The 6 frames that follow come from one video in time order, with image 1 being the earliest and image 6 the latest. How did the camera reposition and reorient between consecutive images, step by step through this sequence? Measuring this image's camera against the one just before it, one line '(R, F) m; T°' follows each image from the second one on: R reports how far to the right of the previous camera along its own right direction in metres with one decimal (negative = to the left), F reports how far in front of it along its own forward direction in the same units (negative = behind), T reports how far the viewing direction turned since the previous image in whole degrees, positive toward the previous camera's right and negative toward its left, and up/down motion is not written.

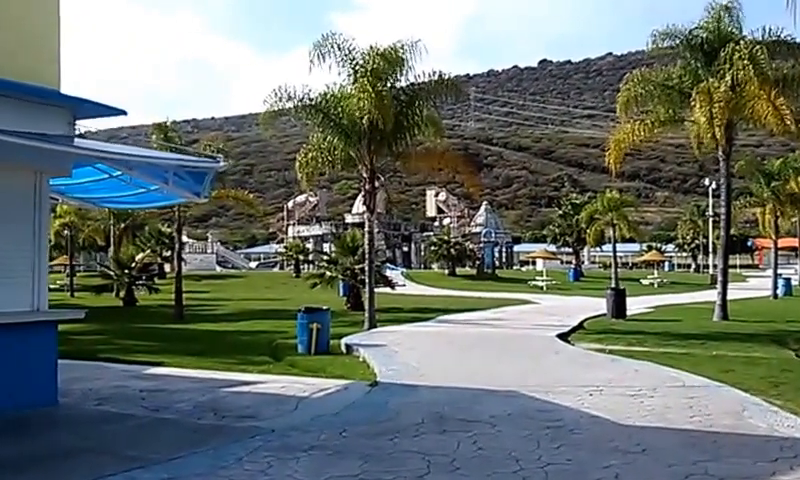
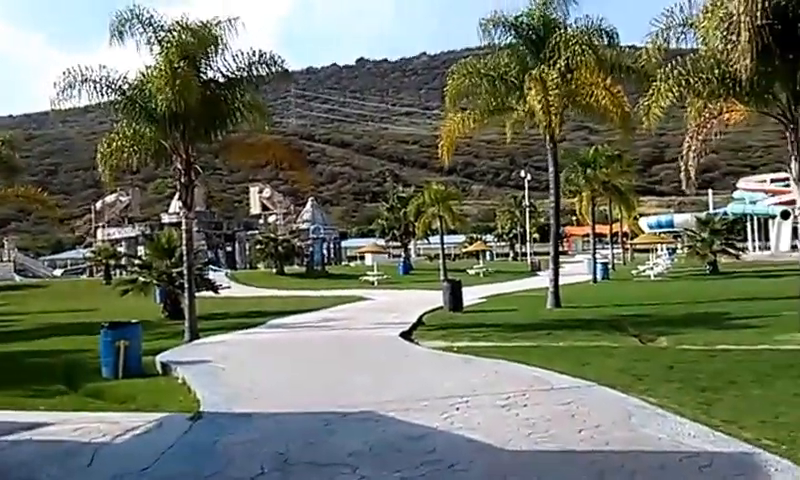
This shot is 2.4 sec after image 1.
(0.0, +1.8) m; +12°
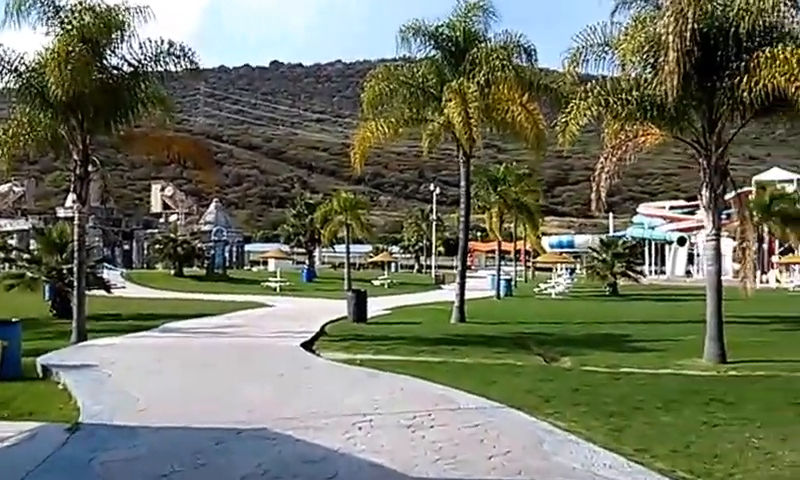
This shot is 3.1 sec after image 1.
(0.0, +0.6) m; +6°
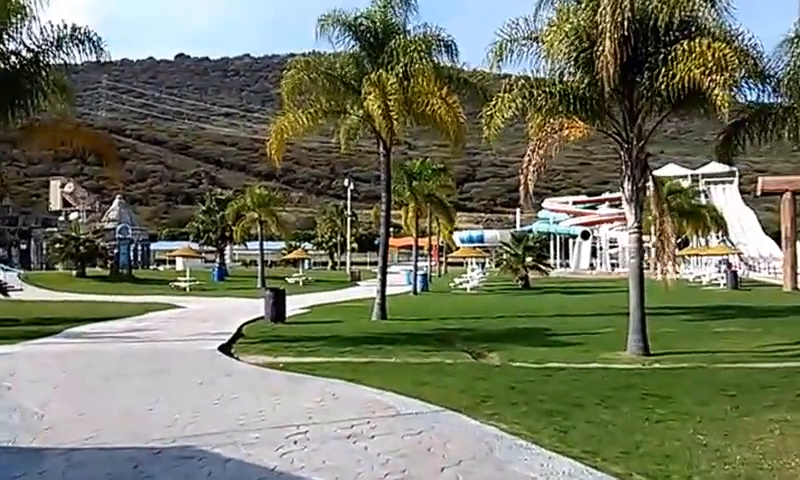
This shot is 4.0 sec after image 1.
(-0.2, +0.6) m; +6°
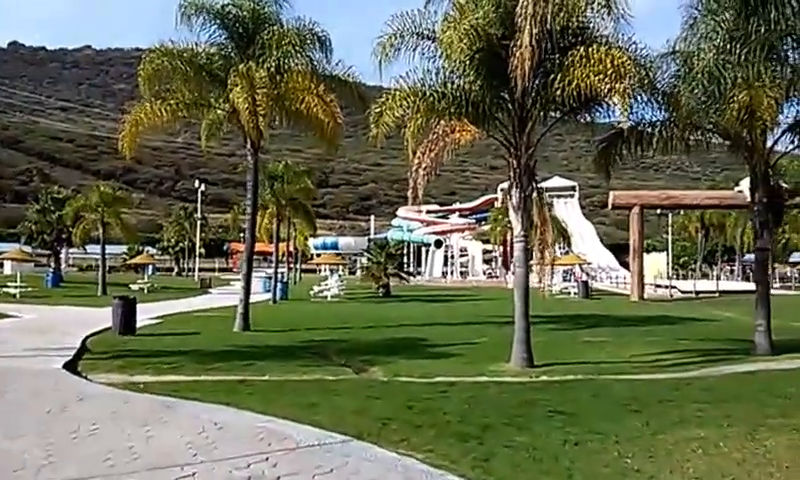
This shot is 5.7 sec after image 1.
(-0.6, +1.2) m; +10°
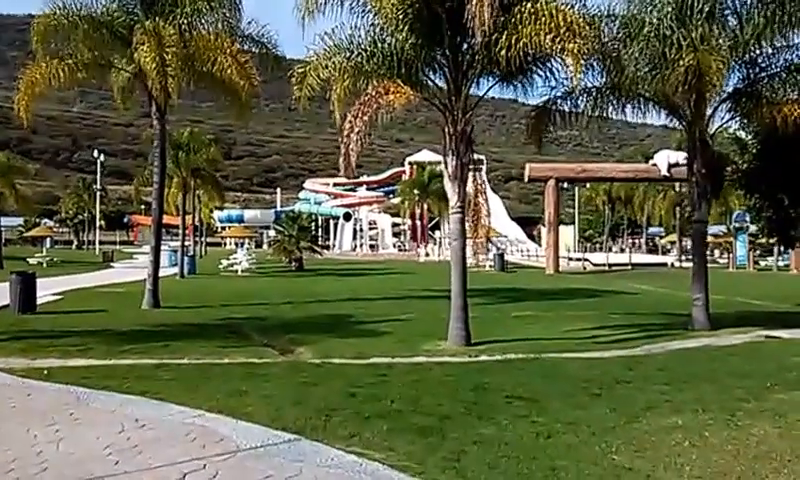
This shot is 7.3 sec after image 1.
(-0.4, +1.2) m; +6°
